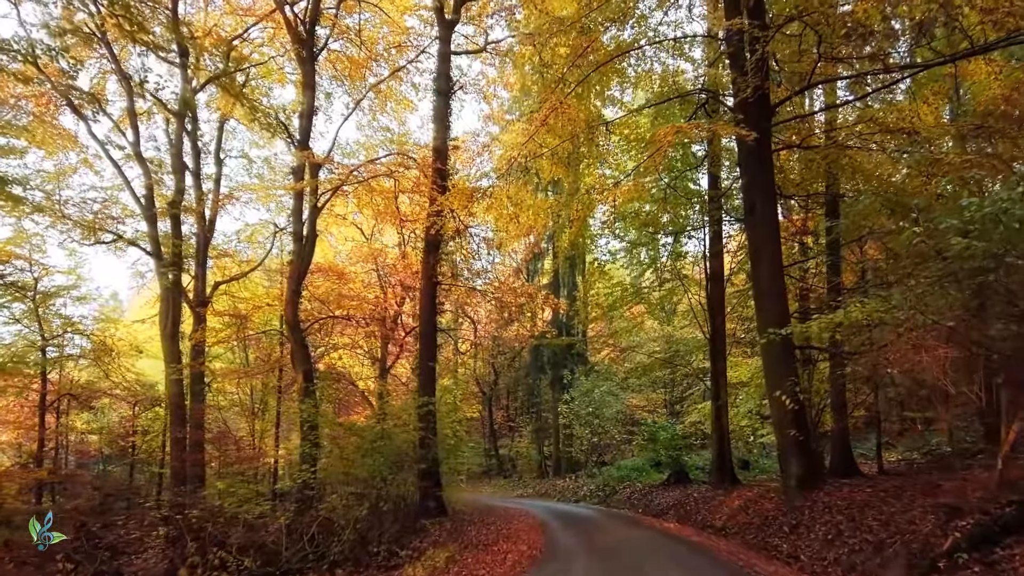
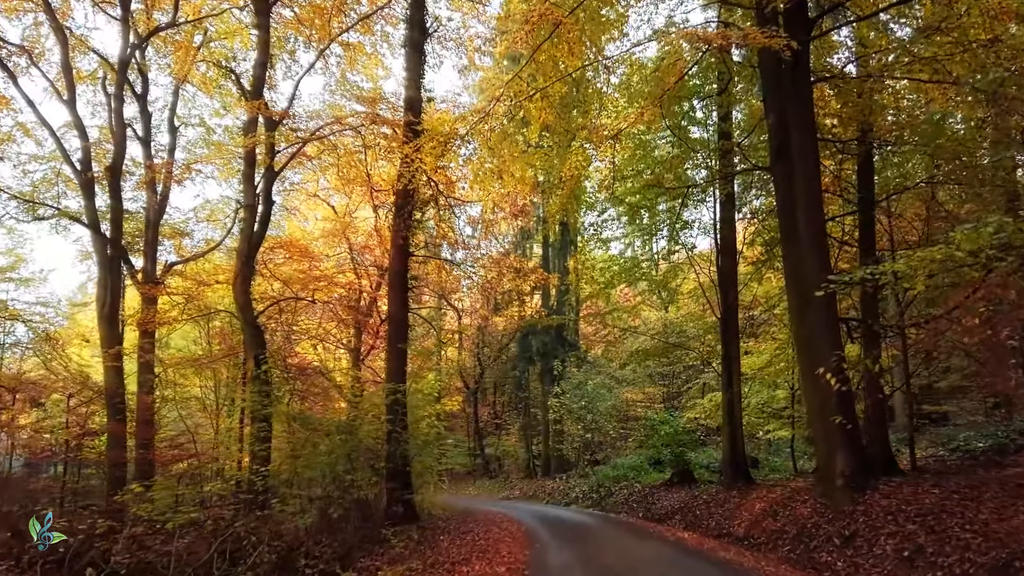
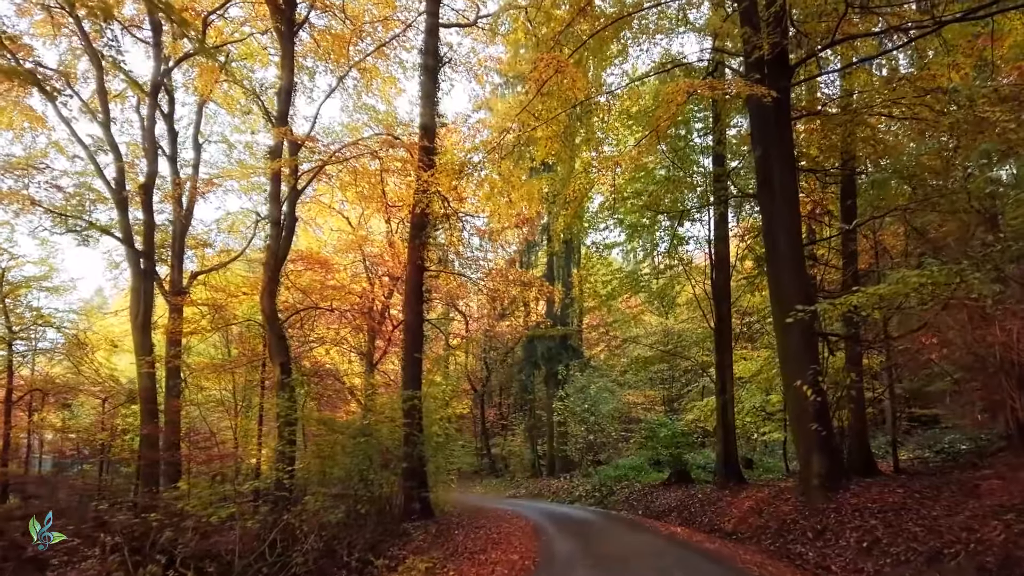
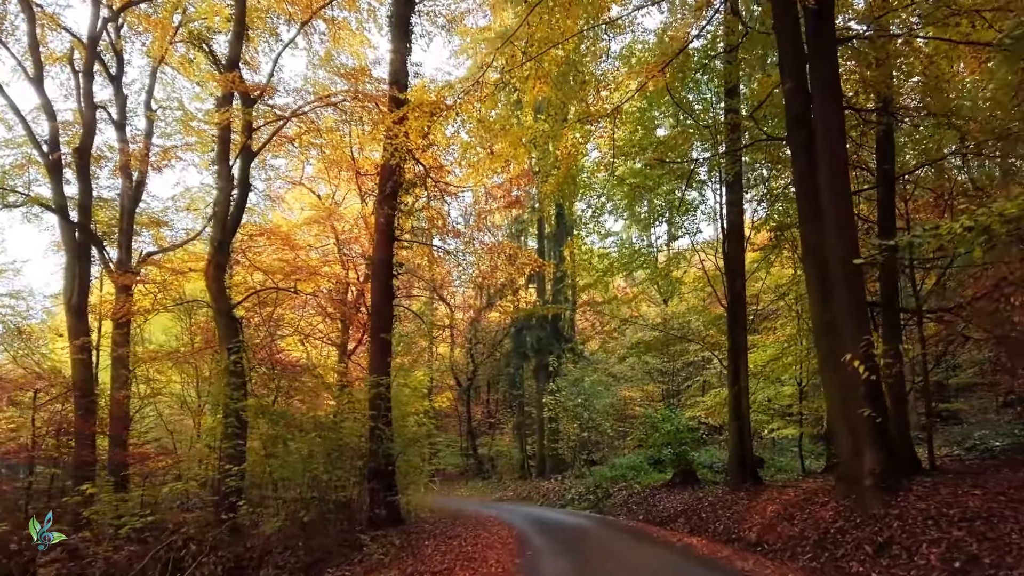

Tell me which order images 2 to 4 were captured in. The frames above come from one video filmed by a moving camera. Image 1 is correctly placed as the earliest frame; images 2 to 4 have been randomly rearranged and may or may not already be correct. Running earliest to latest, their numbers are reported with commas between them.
3, 2, 4
